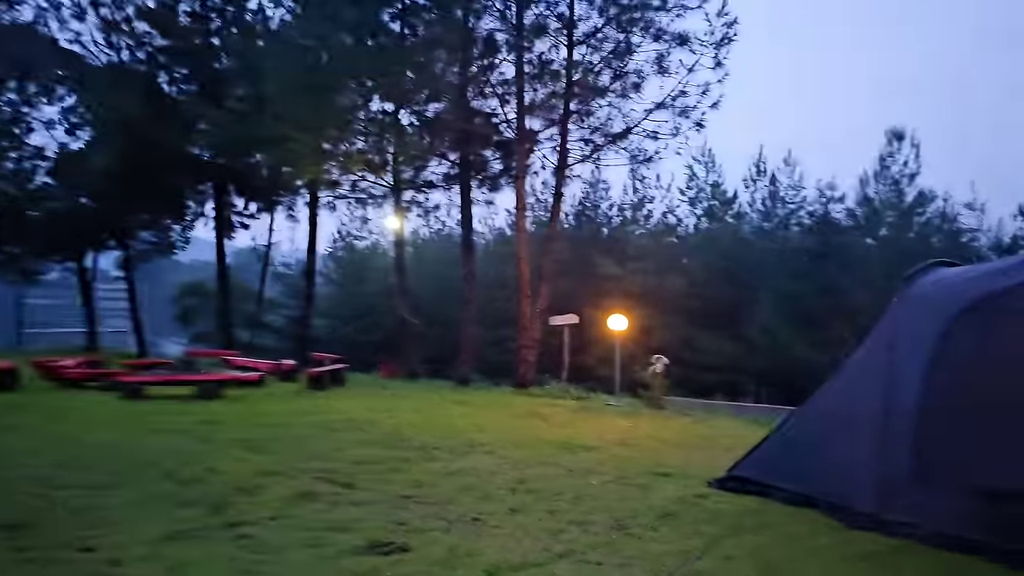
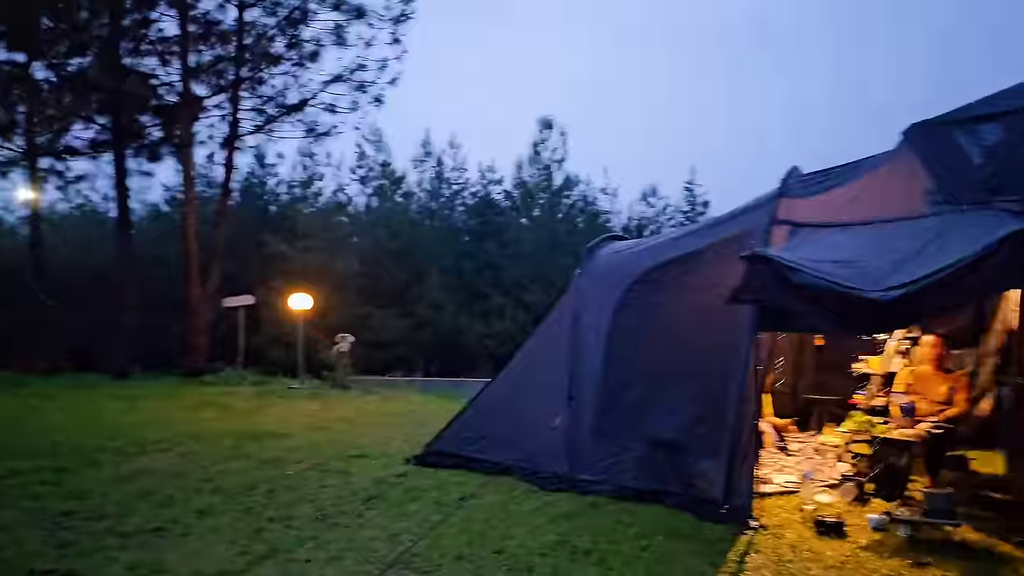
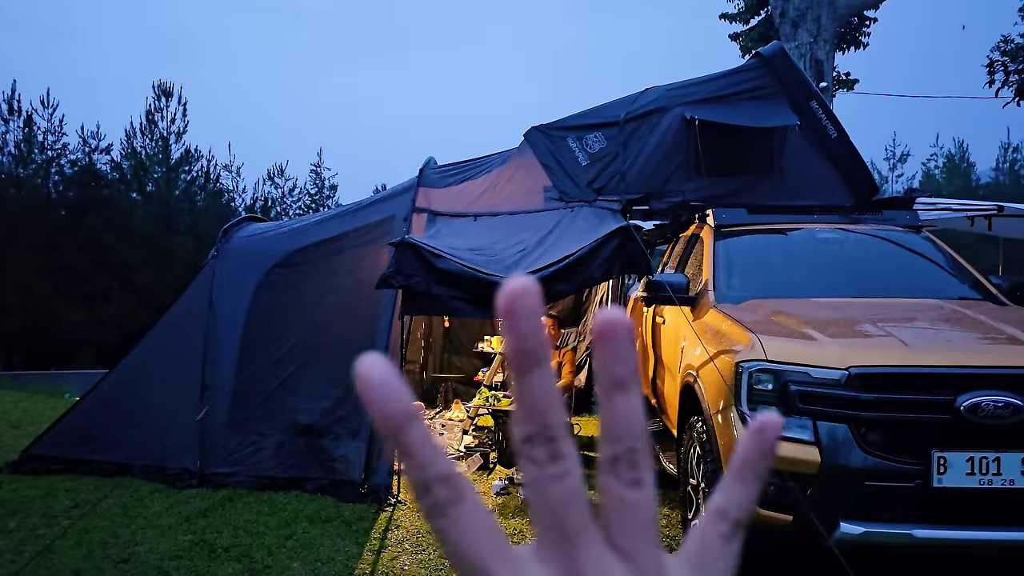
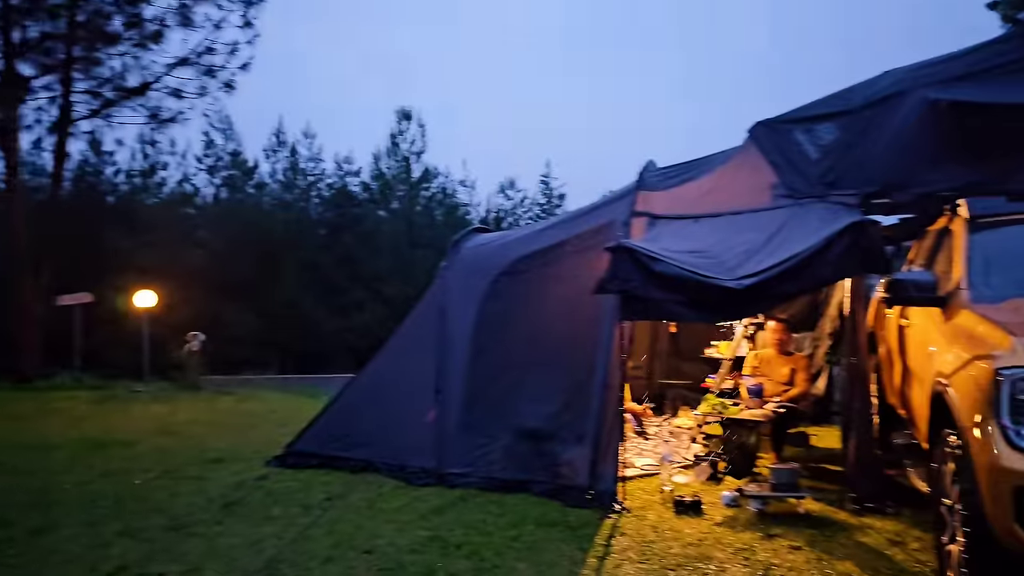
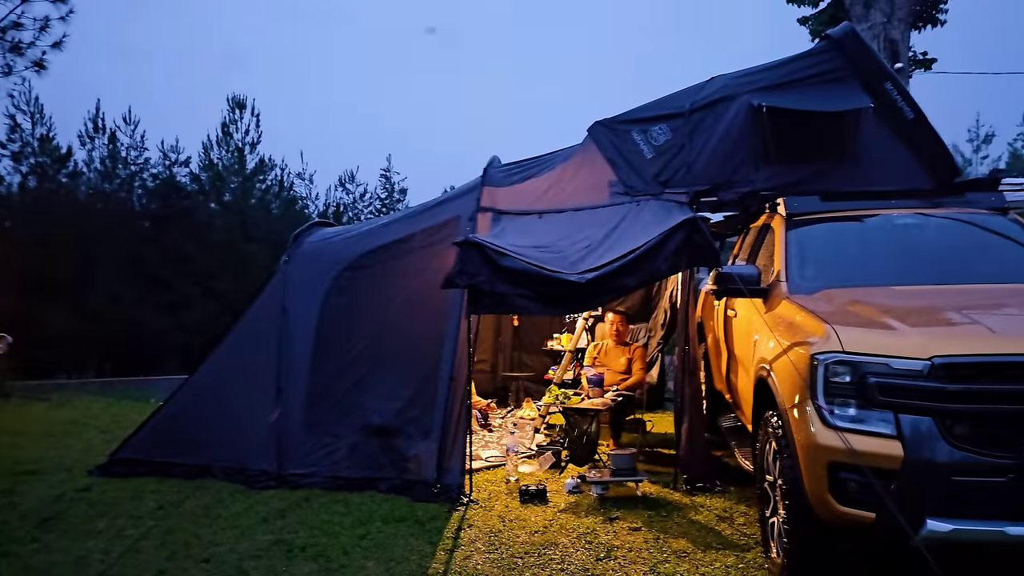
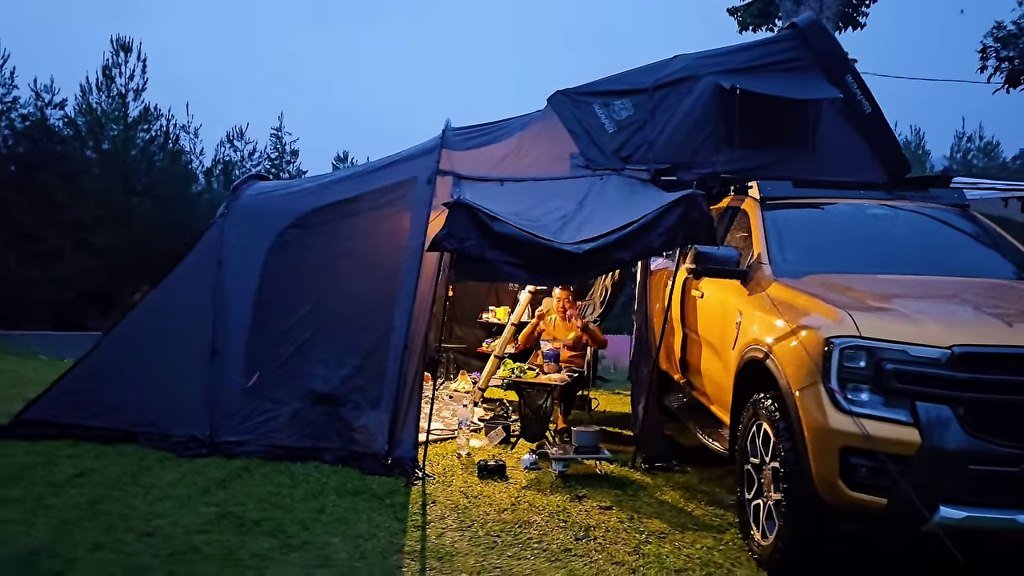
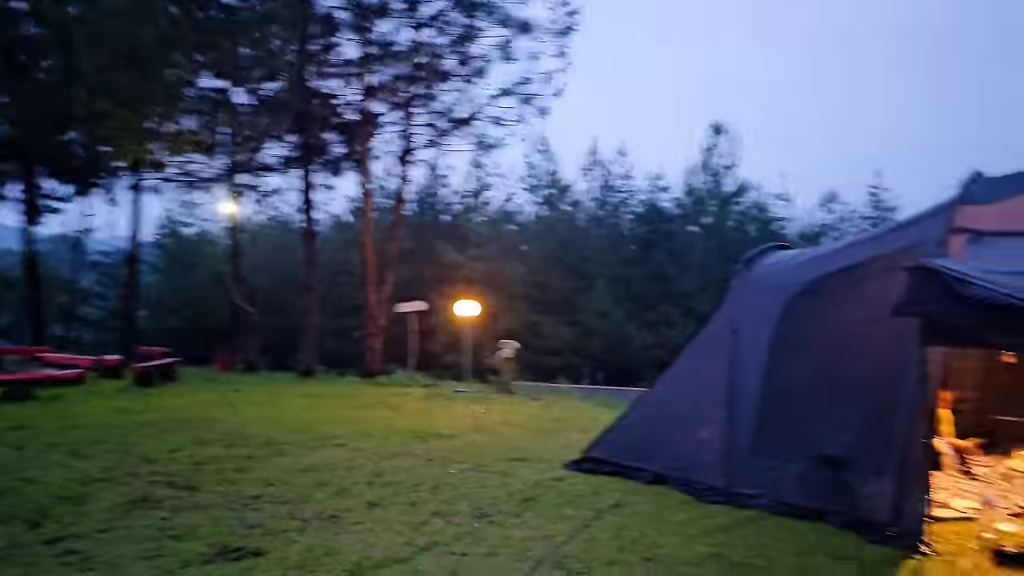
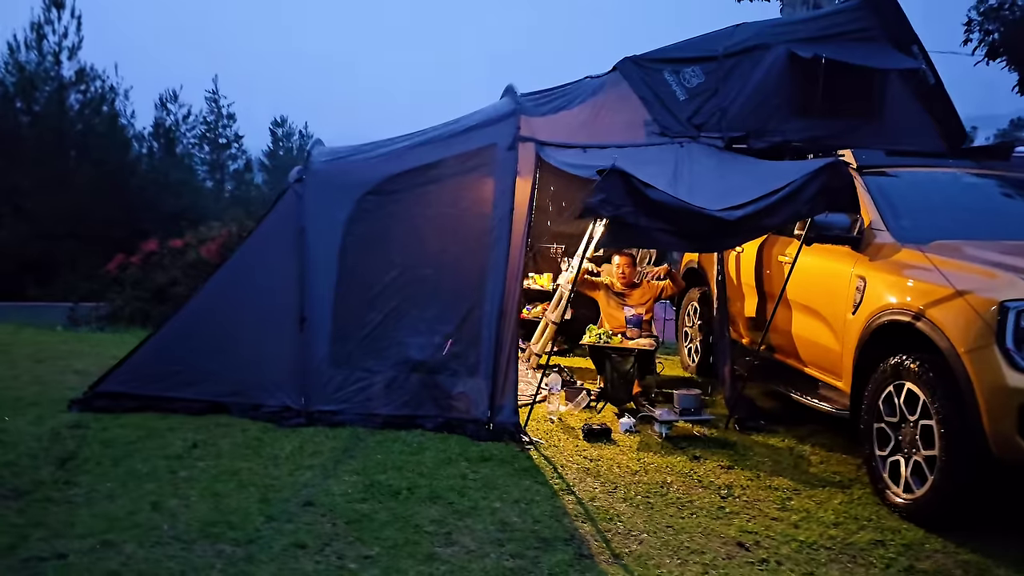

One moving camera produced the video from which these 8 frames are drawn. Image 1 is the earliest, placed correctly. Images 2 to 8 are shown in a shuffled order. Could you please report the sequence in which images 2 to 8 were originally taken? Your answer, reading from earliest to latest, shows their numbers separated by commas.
7, 2, 4, 5, 3, 6, 8
